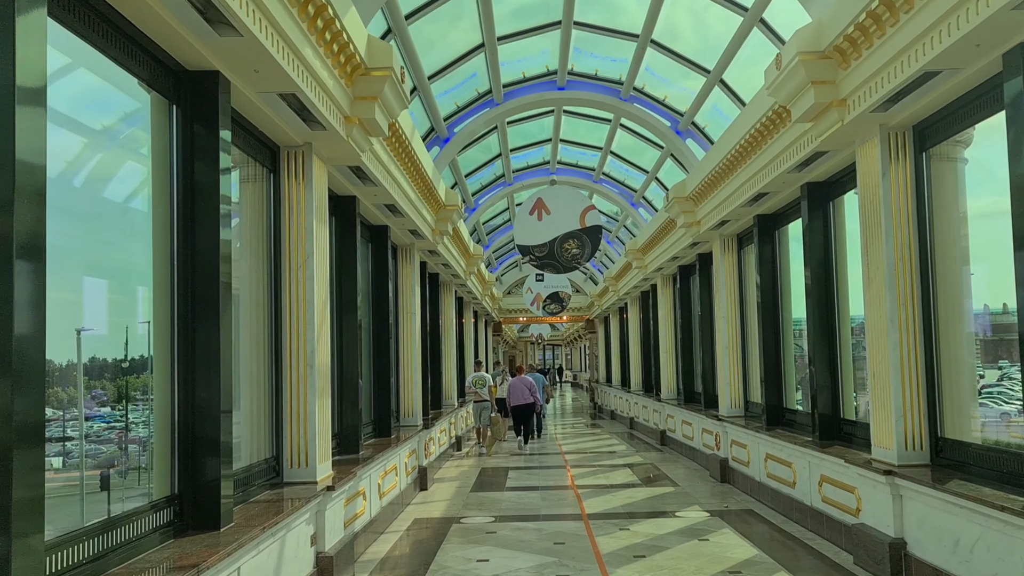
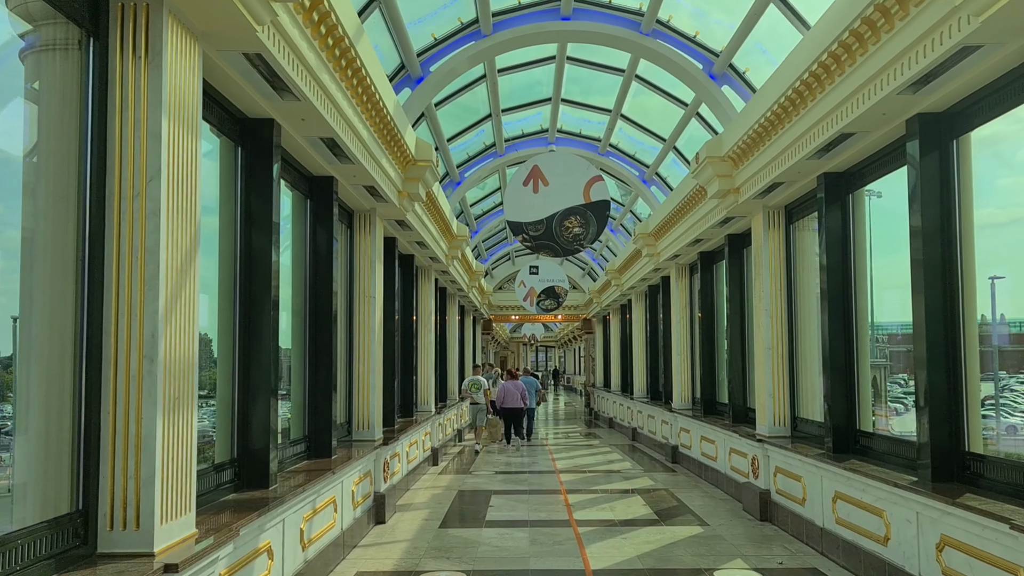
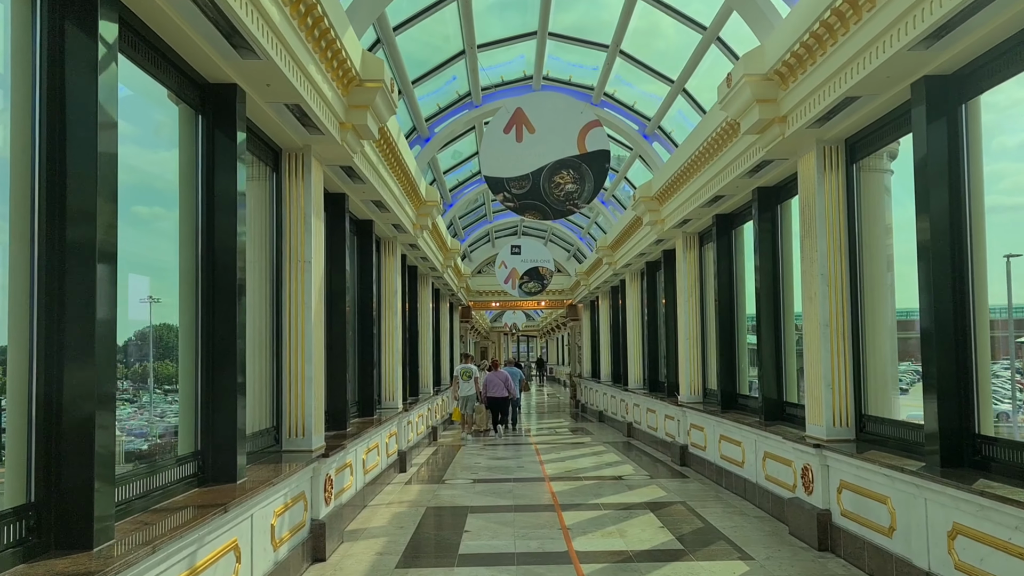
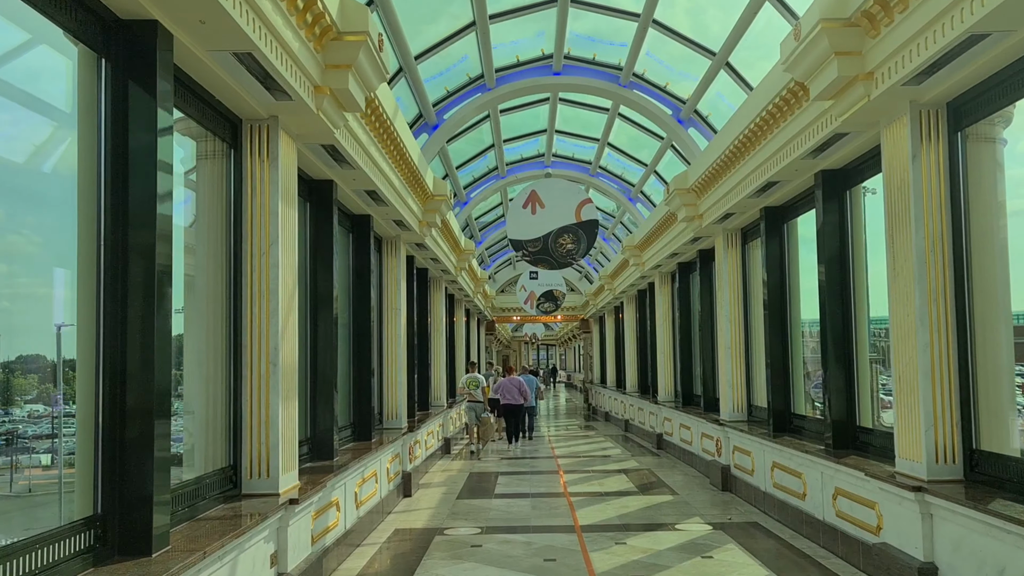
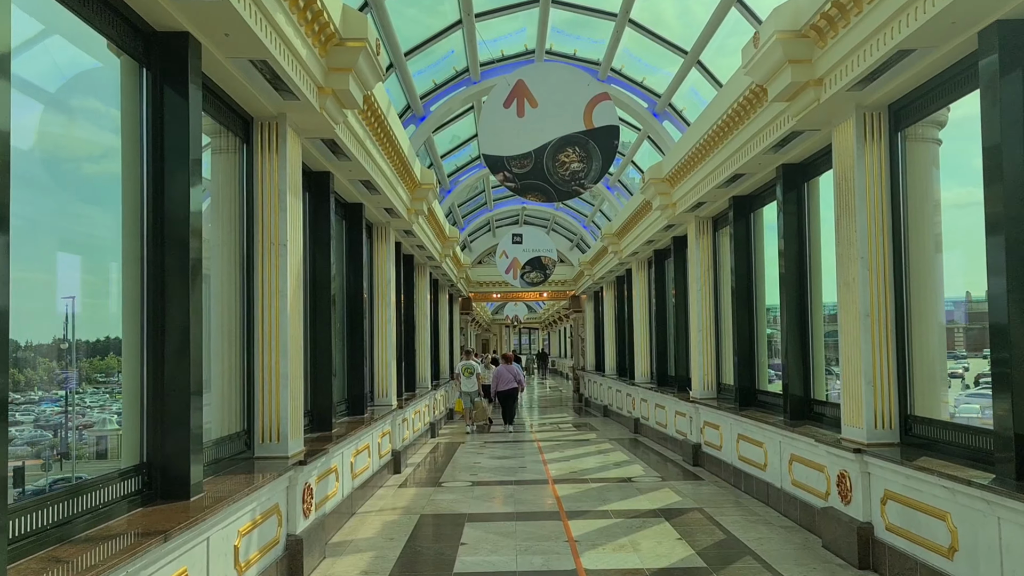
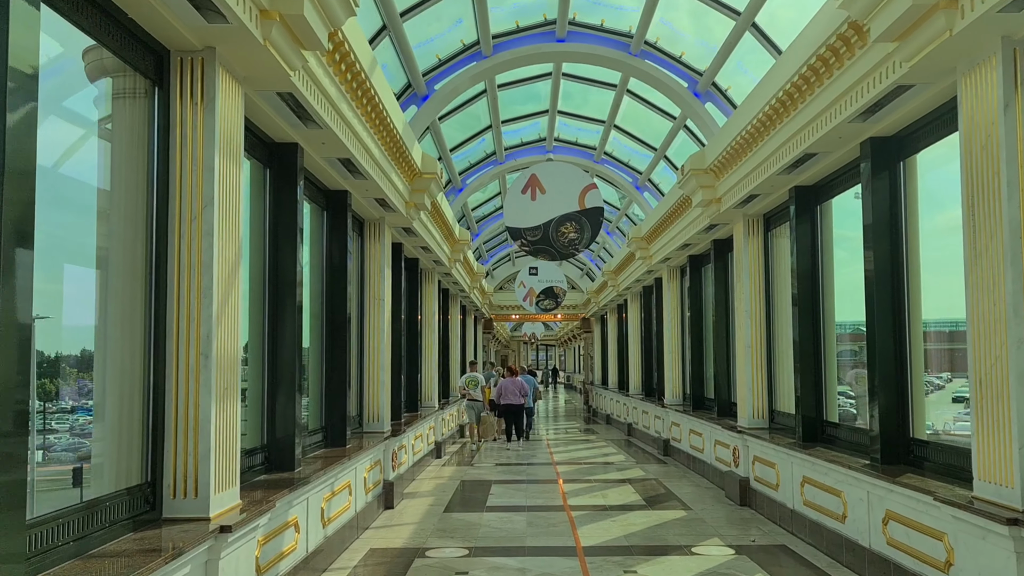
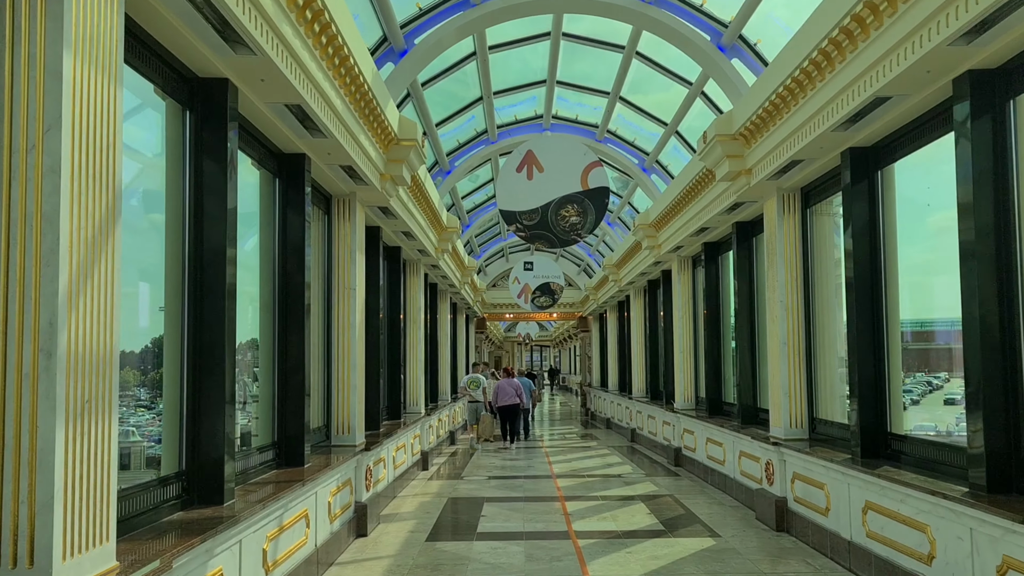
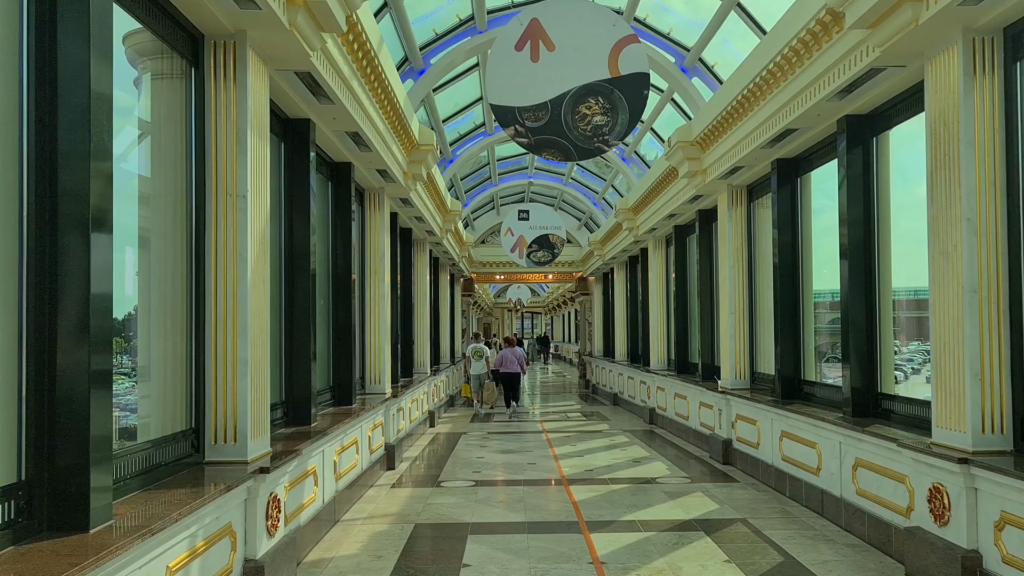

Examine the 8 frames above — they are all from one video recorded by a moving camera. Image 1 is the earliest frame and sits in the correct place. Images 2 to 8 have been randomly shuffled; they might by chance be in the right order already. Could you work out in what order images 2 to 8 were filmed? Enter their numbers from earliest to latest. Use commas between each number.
4, 6, 2, 7, 3, 5, 8
